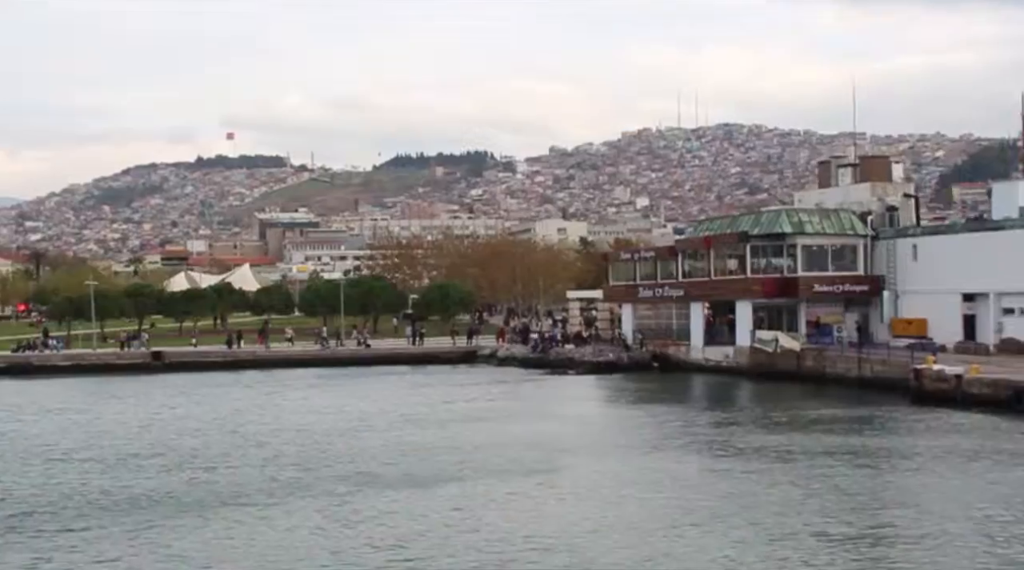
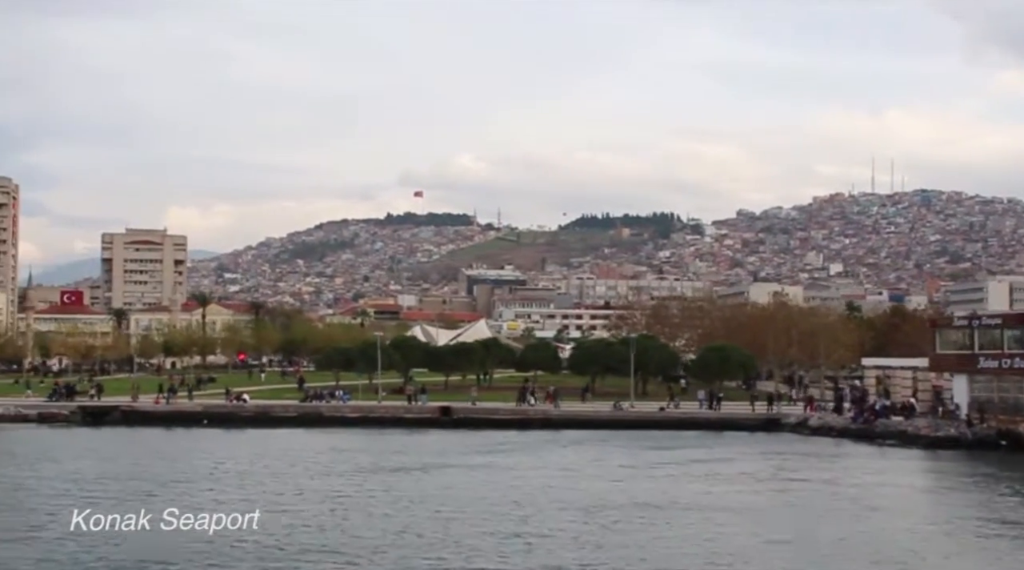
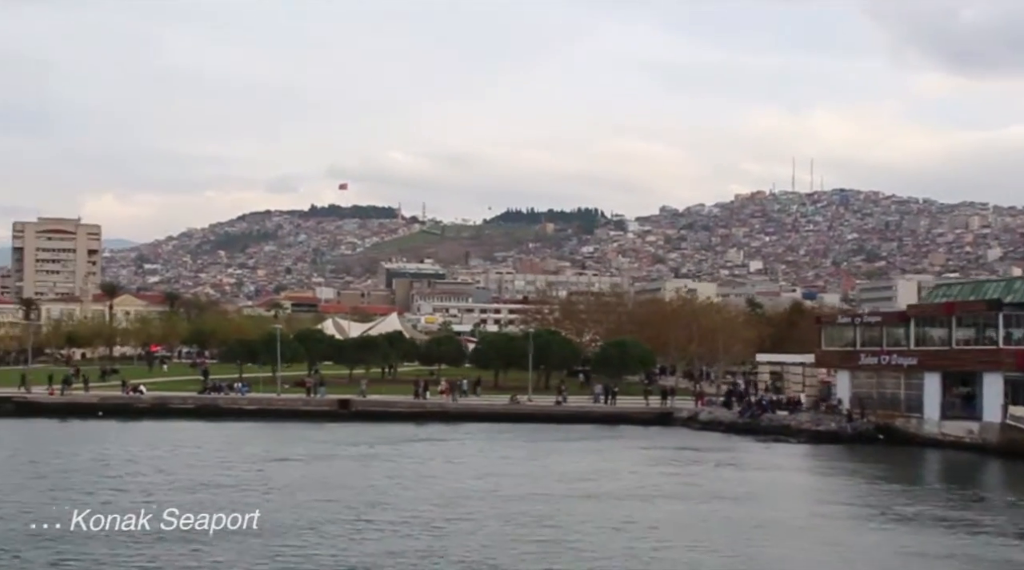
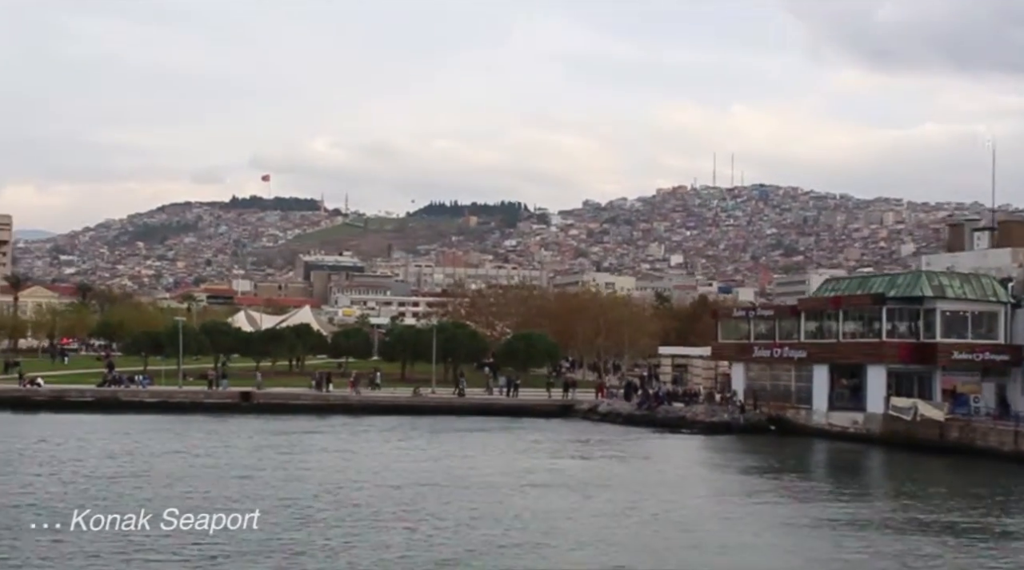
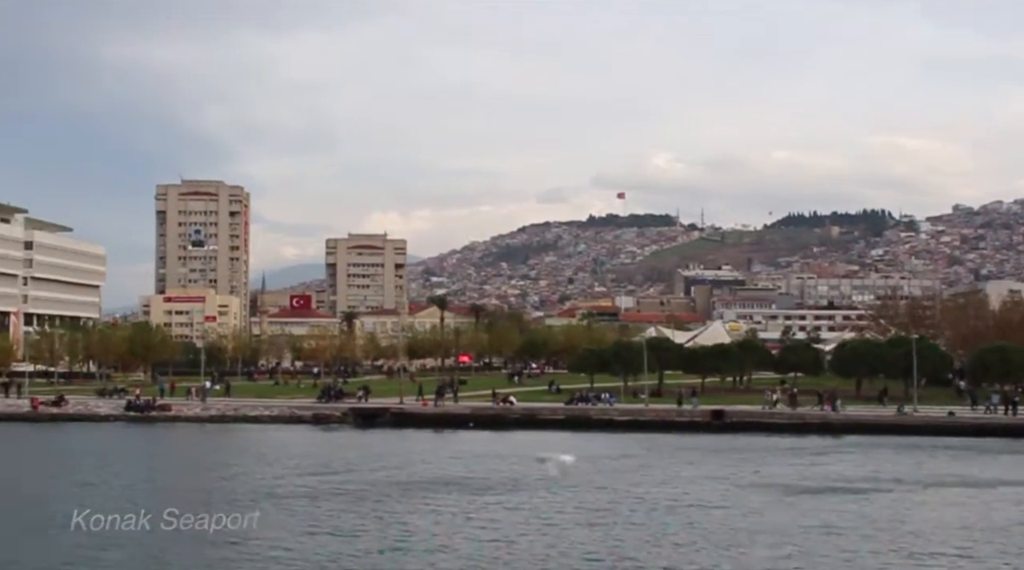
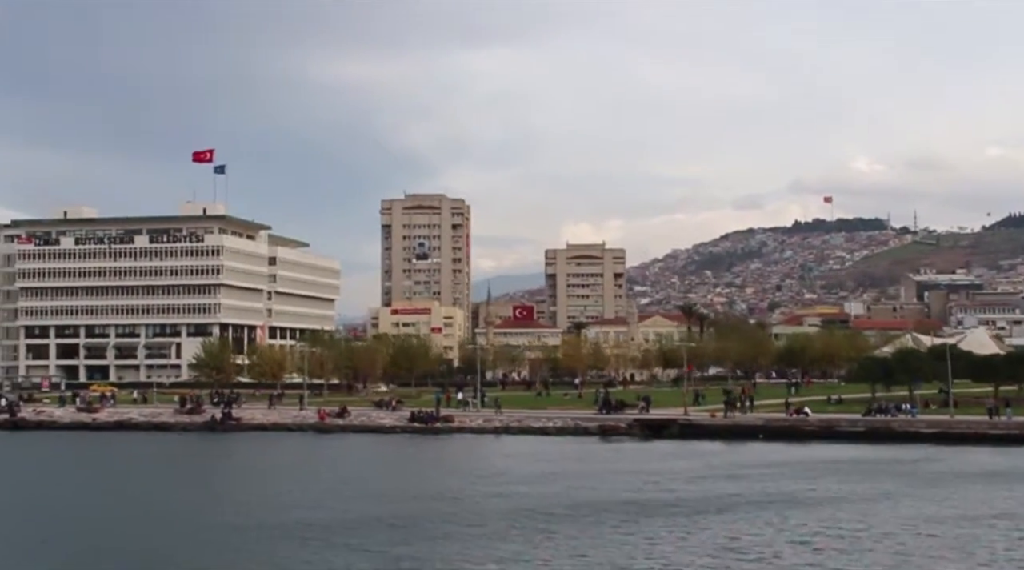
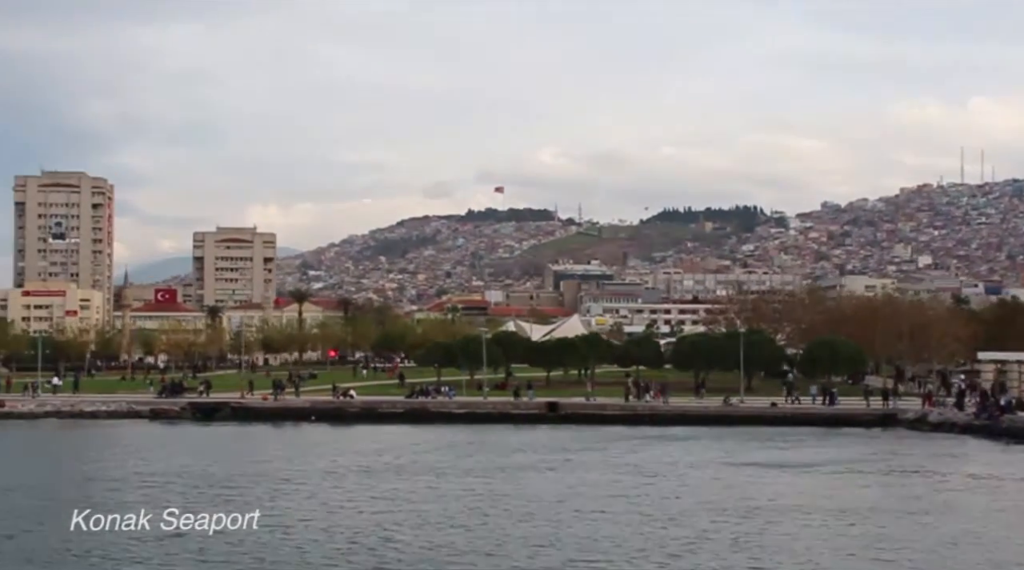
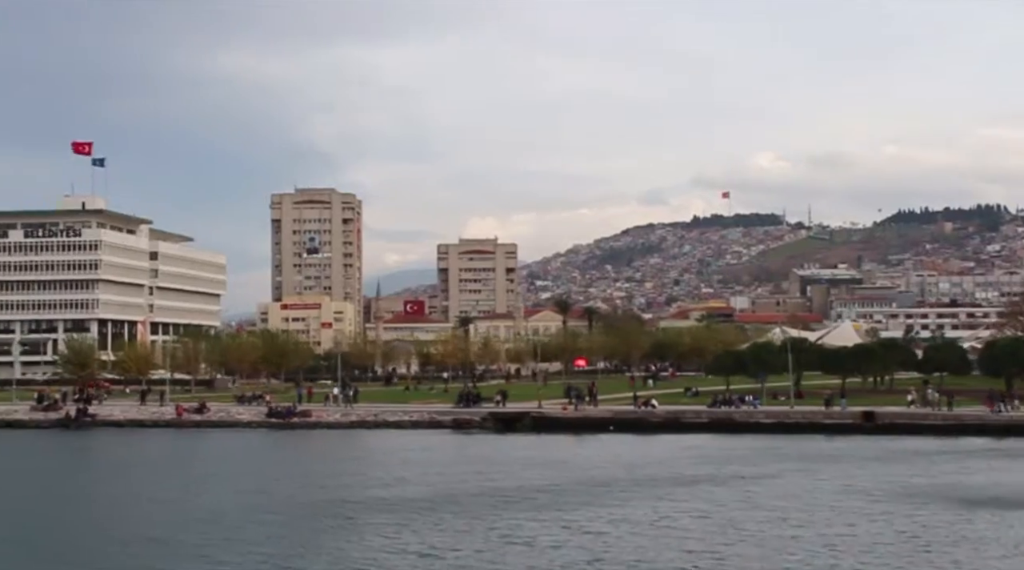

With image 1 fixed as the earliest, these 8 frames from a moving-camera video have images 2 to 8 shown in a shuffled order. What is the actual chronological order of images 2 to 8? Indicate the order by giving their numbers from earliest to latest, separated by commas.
4, 3, 2, 7, 5, 8, 6
